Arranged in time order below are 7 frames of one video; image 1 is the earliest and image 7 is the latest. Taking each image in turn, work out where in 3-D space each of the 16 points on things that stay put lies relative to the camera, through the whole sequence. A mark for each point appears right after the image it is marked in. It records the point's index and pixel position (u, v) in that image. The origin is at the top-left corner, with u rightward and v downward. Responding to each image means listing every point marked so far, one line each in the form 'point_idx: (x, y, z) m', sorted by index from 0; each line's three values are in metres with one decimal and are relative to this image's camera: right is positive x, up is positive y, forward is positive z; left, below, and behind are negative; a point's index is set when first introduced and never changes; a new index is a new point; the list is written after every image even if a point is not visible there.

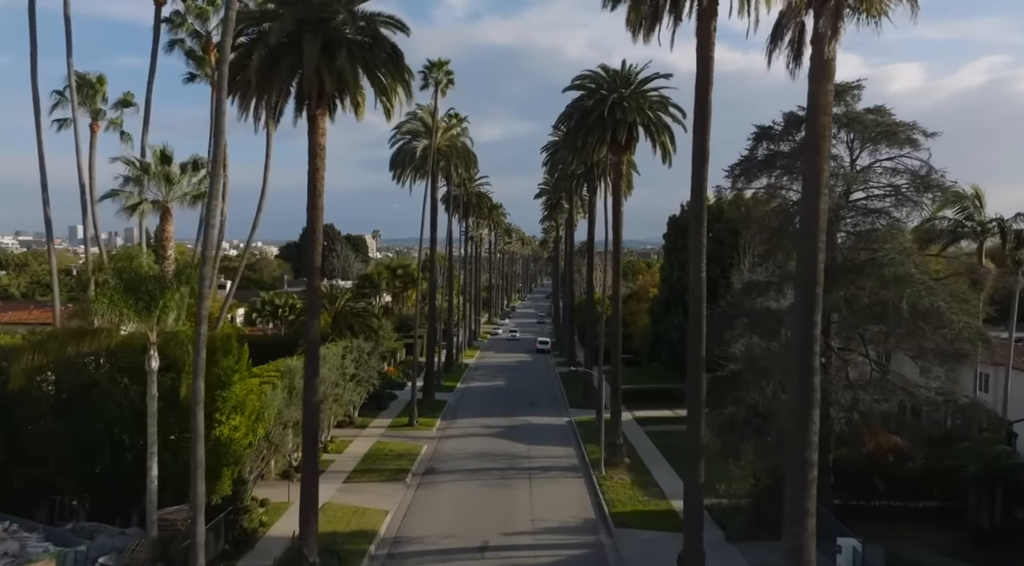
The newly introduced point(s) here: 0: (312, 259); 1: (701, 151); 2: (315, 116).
0: (-4.5, +0.5, +18.7) m
1: (+4.0, +2.8, +17.5) m
2: (-4.4, +3.7, +18.4) m
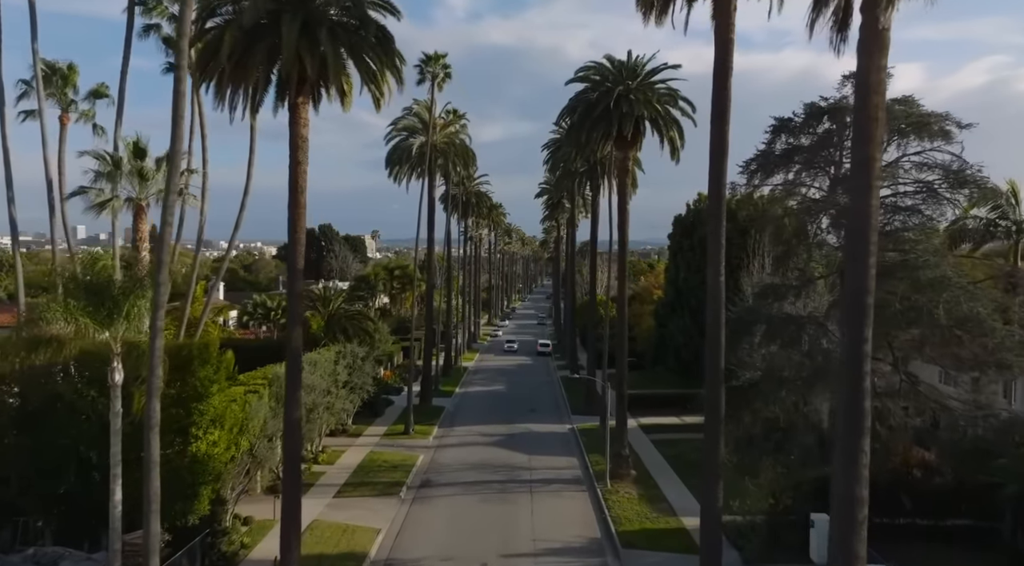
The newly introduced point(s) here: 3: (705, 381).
0: (-4.5, +0.4, +17.2) m
1: (+4.0, +2.7, +15.9) m
2: (-4.4, +3.6, +16.9) m
3: (+3.8, -1.9, +16.3) m
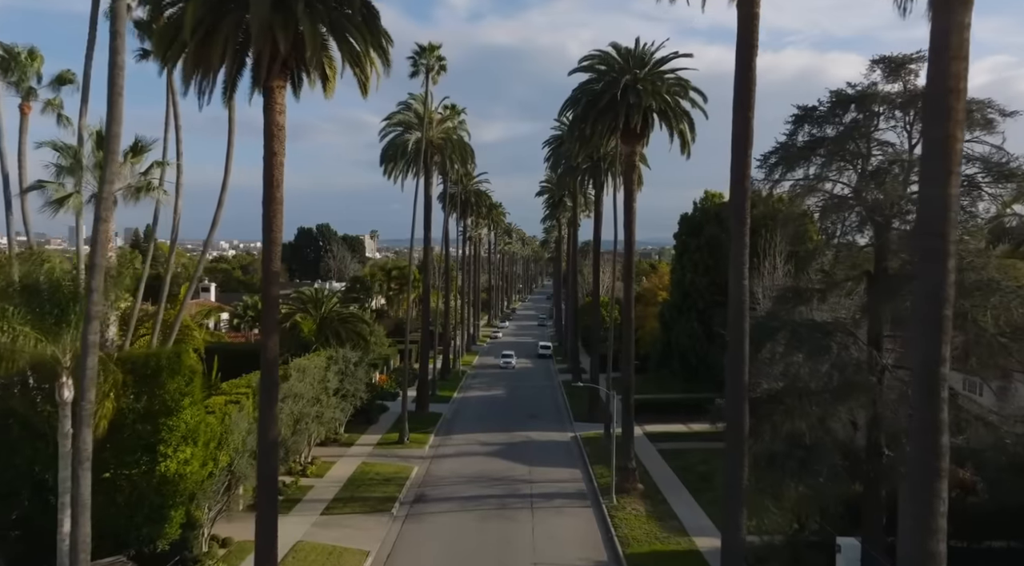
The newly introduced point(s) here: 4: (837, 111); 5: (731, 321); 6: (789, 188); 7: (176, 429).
0: (-4.5, +0.4, +15.5) m
1: (+4.0, +2.6, +14.2) m
2: (-4.4, +3.6, +15.2) m
3: (+3.8, -2.0, +14.6) m
4: (+7.6, +4.1, +19.5) m
5: (+3.8, -0.6, +14.5) m
6: (+6.7, +2.3, +19.9) m
7: (-7.1, -3.1, +17.5) m
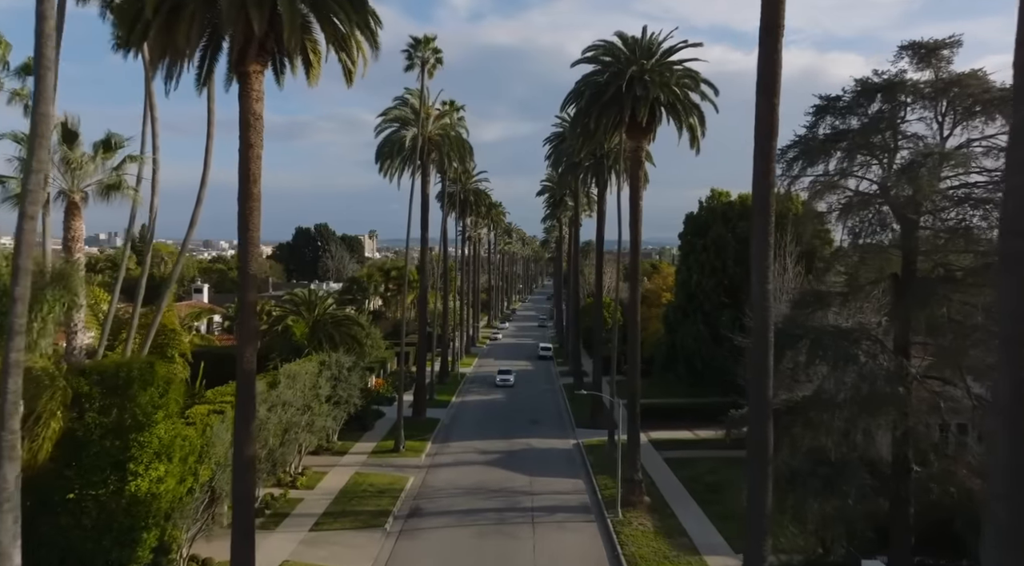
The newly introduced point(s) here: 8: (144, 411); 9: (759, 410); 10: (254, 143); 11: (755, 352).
0: (-4.5, +0.3, +14.1) m
1: (+4.0, +2.6, +12.9) m
2: (-4.4, +3.5, +13.8) m
3: (+3.8, -2.1, +13.3) m
4: (+7.6, +4.0, +18.1) m
5: (+3.8, -0.7, +13.1) m
6: (+6.7, +2.2, +18.6) m
7: (-7.1, -3.2, +16.1) m
8: (-7.2, -2.5, +16.1) m
9: (+3.9, -2.0, +13.1) m
10: (-4.3, +2.4, +14.0) m
11: (+3.9, -1.1, +13.1) m
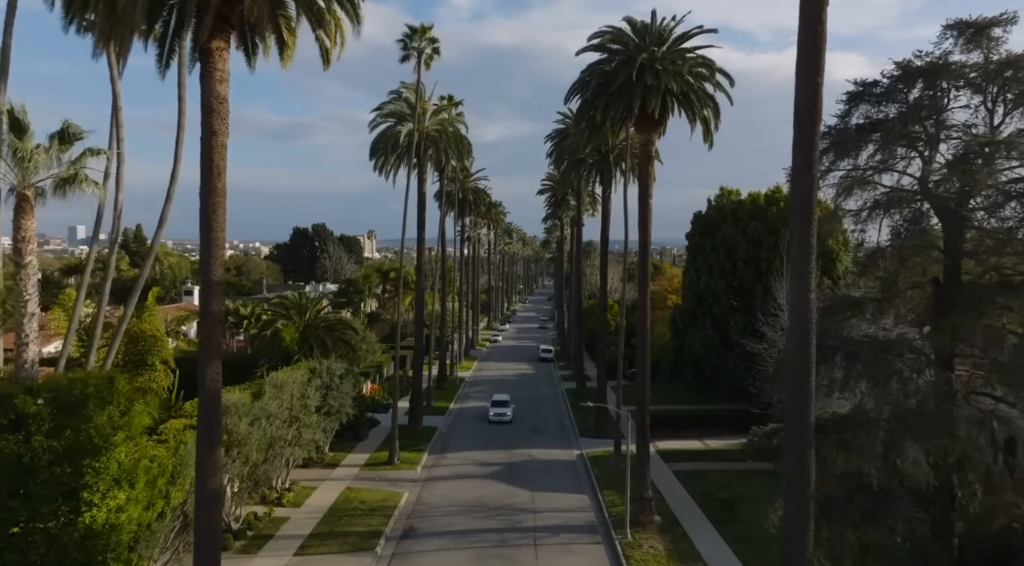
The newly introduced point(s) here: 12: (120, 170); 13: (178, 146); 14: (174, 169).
0: (-4.5, +0.2, +12.4) m
1: (+4.0, +2.5, +11.1) m
2: (-4.4, +3.4, +12.1) m
3: (+3.8, -2.2, +11.5) m
4: (+7.7, +3.9, +16.4) m
5: (+3.9, -0.8, +11.4) m
6: (+6.7, +2.1, +16.8) m
7: (-7.1, -3.3, +14.4) m
8: (-7.1, -2.6, +14.4) m
9: (+3.9, -2.1, +11.3) m
10: (-4.3, +2.3, +12.2) m
11: (+3.9, -1.2, +11.4) m
12: (-8.7, +2.6, +18.5) m
13: (-7.8, +3.3, +19.5) m
14: (-7.9, +2.7, +19.7) m
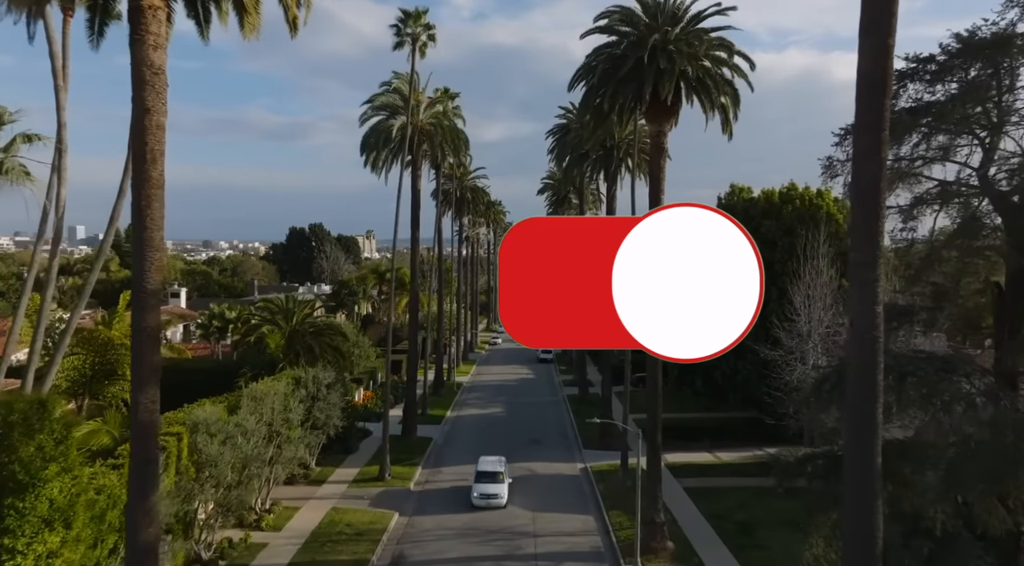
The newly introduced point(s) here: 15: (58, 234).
0: (-4.5, +0.1, +10.3) m
1: (+4.0, +2.4, +9.0) m
2: (-4.4, +3.3, +10.0) m
3: (+3.8, -2.3, +9.4) m
4: (+7.6, +3.8, +14.3) m
5: (+3.8, -0.9, +9.3) m
6: (+6.7, +2.0, +14.7) m
7: (-7.1, -3.4, +12.3) m
8: (-7.2, -2.7, +12.3) m
9: (+3.9, -2.2, +9.2) m
10: (-4.4, +2.1, +10.1) m
11: (+3.8, -1.3, +9.3) m
12: (-8.7, +2.5, +16.4) m
13: (-7.8, +3.2, +17.4) m
14: (-7.9, +2.6, +17.6) m
15: (-9.2, +1.2, +17.4) m
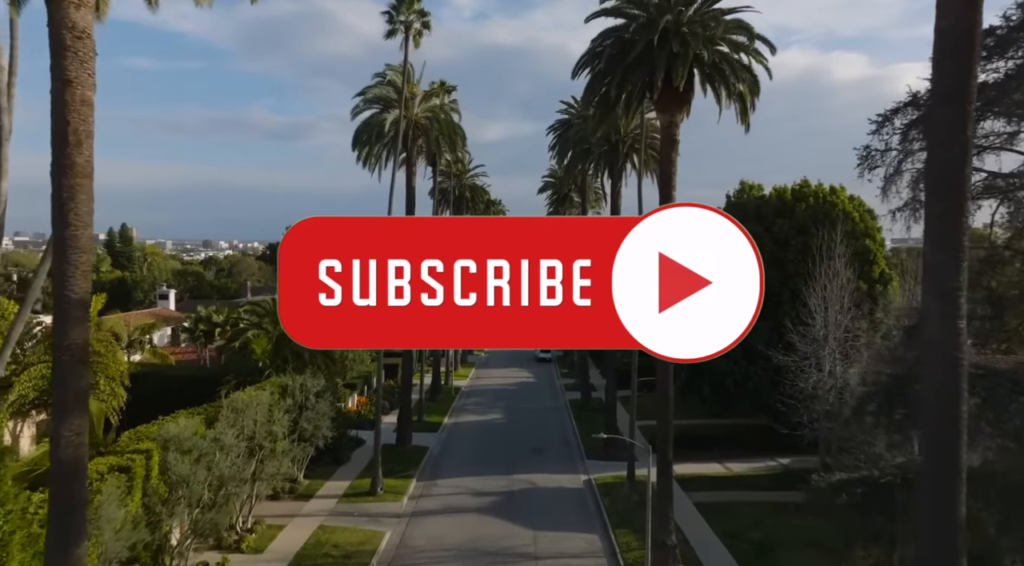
0: (-4.6, 0.0, +8.6) m
1: (+4.0, +2.3, +7.3) m
2: (-4.4, +3.2, +8.3) m
3: (+3.8, -2.4, +7.7) m
4: (+7.6, +3.7, +12.6) m
5: (+3.8, -1.0, +7.6) m
6: (+6.6, +1.9, +13.0) m
7: (-7.1, -3.5, +10.6) m
8: (-7.2, -2.8, +10.6) m
9: (+3.9, -2.3, +7.5) m
10: (-4.4, +2.1, +8.4) m
11: (+3.8, -1.4, +7.6) m
12: (-8.7, +2.4, +14.7) m
13: (-7.8, +3.1, +15.7) m
14: (-8.0, +2.5, +15.9) m
15: (-9.3, +1.1, +15.7) m
